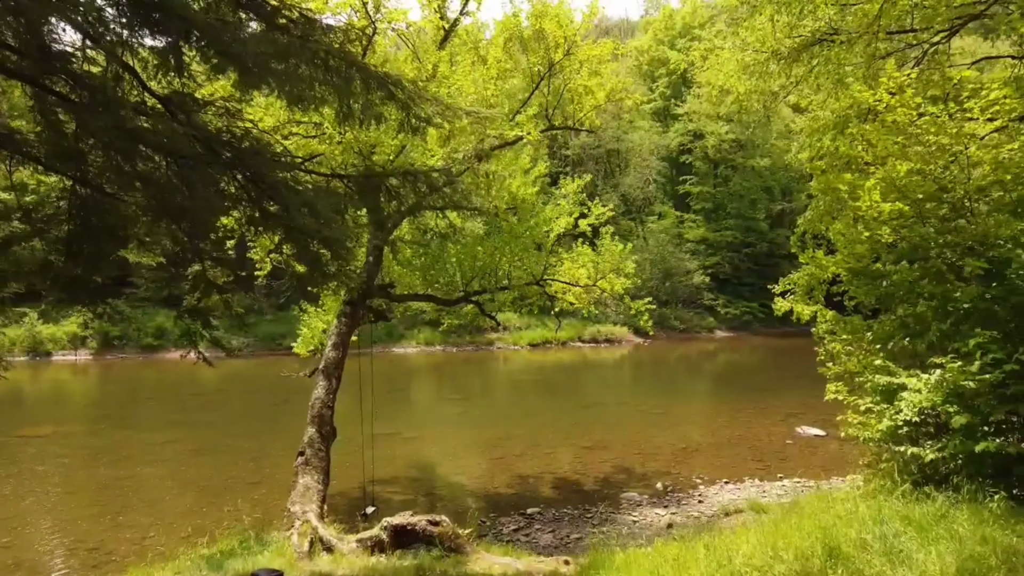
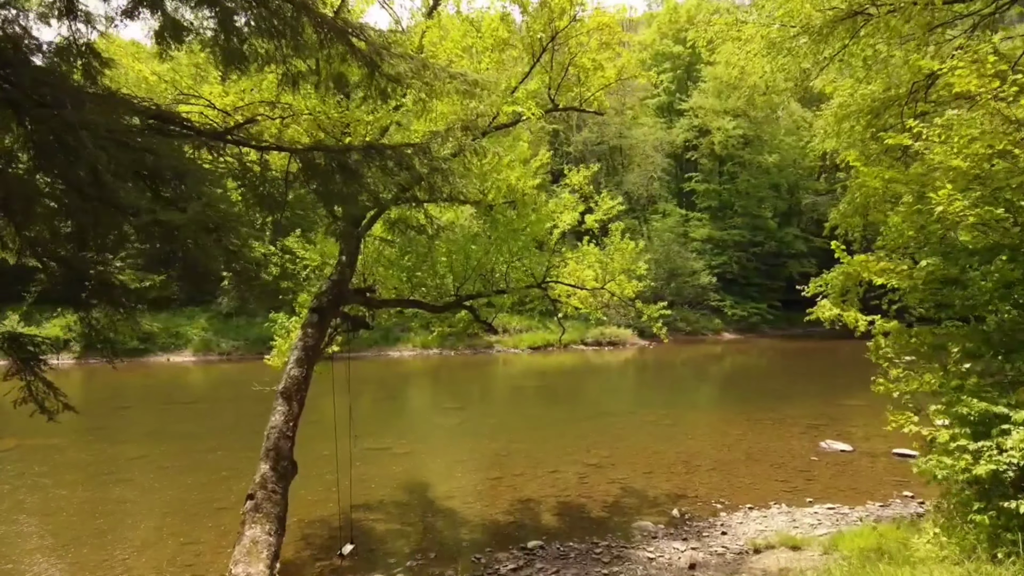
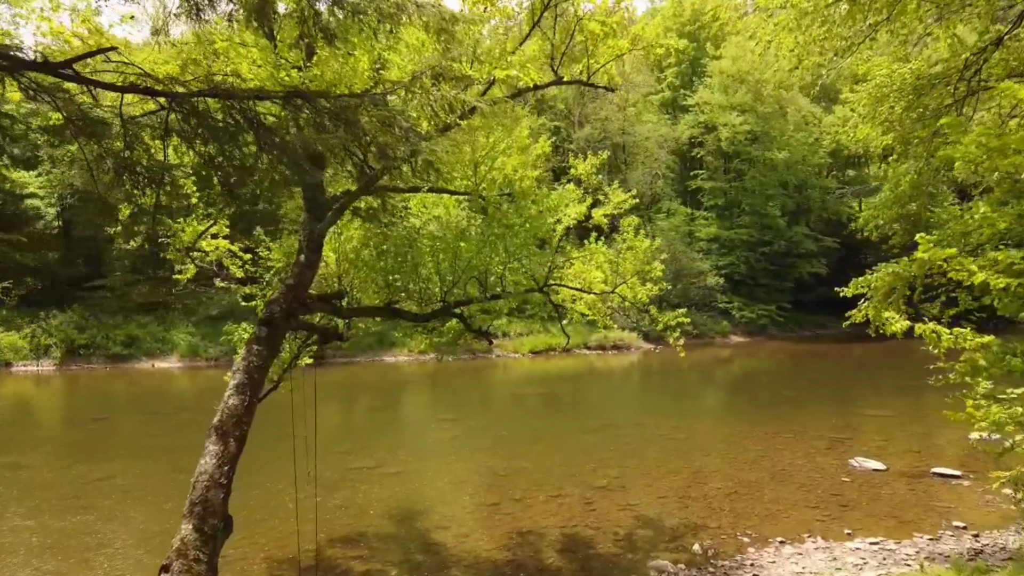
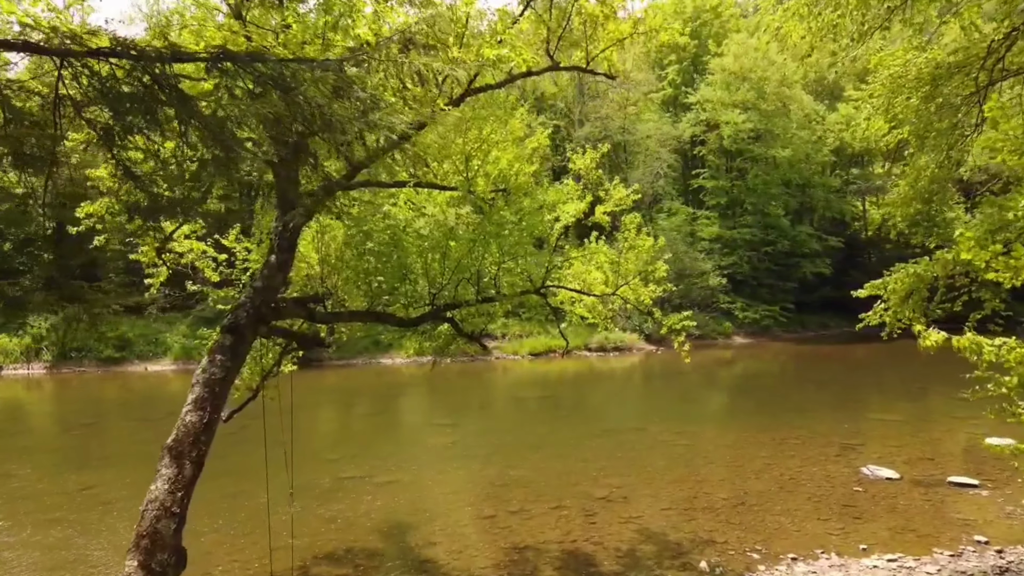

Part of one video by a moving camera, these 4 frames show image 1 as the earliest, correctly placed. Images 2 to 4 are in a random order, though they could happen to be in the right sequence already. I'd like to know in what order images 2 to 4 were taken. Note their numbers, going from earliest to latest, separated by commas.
2, 3, 4
